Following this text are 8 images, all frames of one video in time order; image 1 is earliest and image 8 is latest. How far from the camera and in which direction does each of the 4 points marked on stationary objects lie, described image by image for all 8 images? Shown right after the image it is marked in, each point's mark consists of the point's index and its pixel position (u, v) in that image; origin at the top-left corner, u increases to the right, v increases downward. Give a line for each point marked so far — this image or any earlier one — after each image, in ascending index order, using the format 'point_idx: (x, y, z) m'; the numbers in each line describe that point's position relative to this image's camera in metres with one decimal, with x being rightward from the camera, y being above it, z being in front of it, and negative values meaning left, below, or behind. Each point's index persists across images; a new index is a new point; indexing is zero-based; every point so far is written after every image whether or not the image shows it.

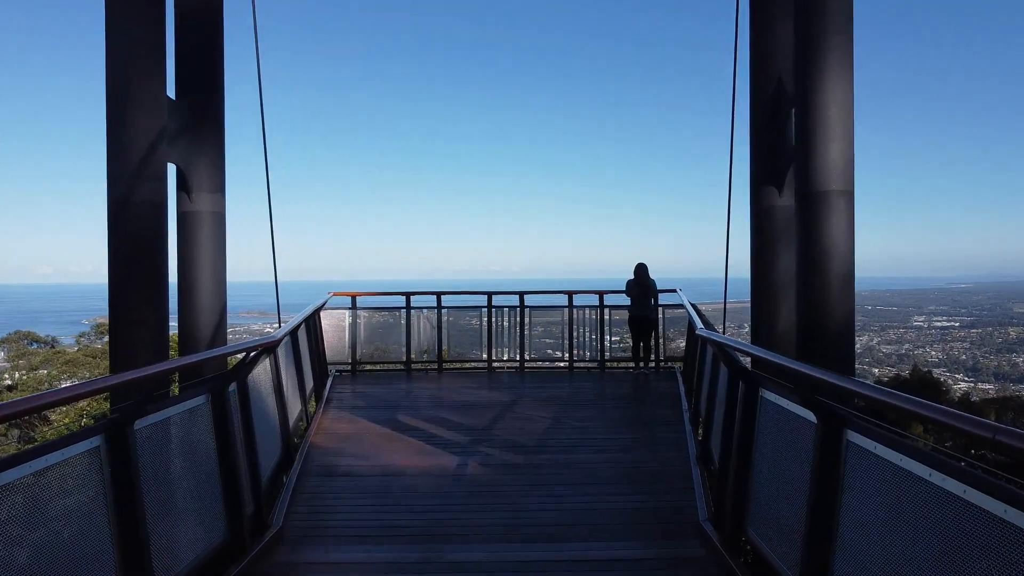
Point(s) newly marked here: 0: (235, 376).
0: (-1.5, -0.5, +3.2) m
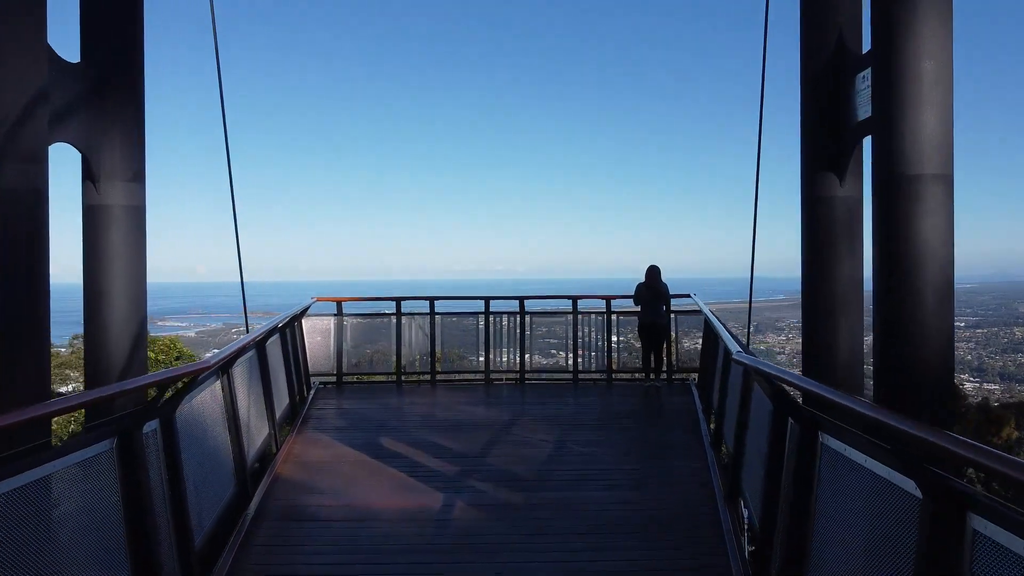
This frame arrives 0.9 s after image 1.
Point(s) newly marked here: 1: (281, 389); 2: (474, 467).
0: (-1.6, -0.5, +2.5) m
1: (-2.2, -1.0, +5.4) m
2: (-0.3, -1.4, +4.4) m
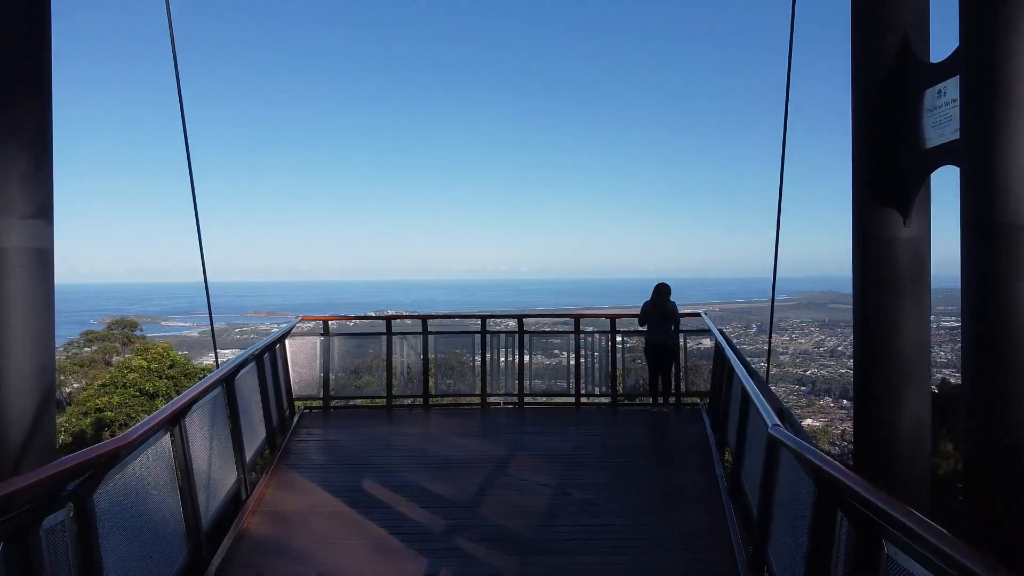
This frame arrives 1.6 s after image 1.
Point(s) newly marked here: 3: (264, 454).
0: (-1.6, -0.8, +2.1) m
1: (-2.2, -1.2, +4.9) m
2: (-0.3, -1.6, +3.9) m
3: (-2.2, -1.5, +5.1) m
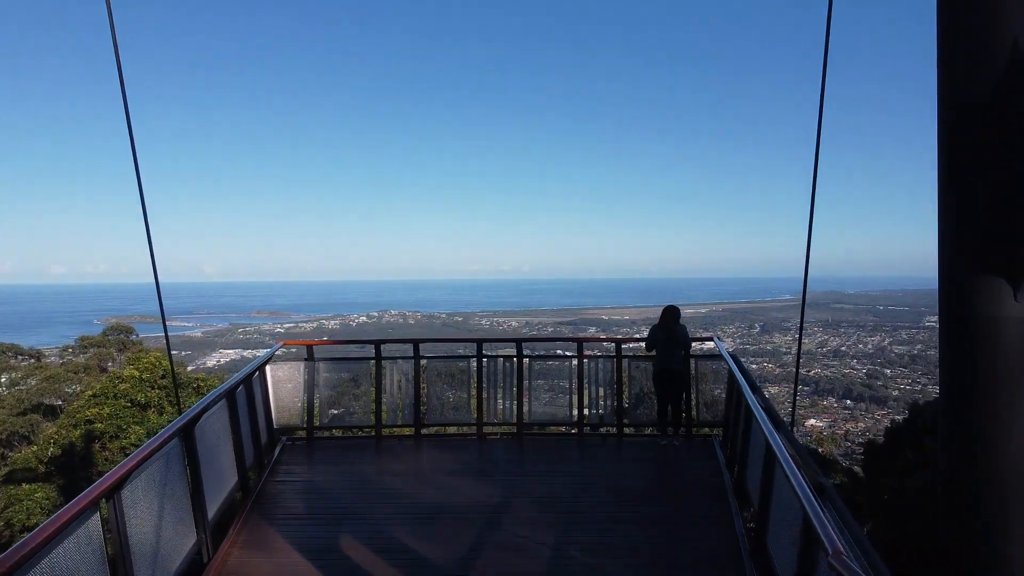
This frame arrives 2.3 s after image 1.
0: (-1.7, -1.0, +1.6) m
1: (-2.2, -1.4, +4.5) m
2: (-0.4, -1.8, +3.4) m
3: (-2.2, -1.7, +4.6) m
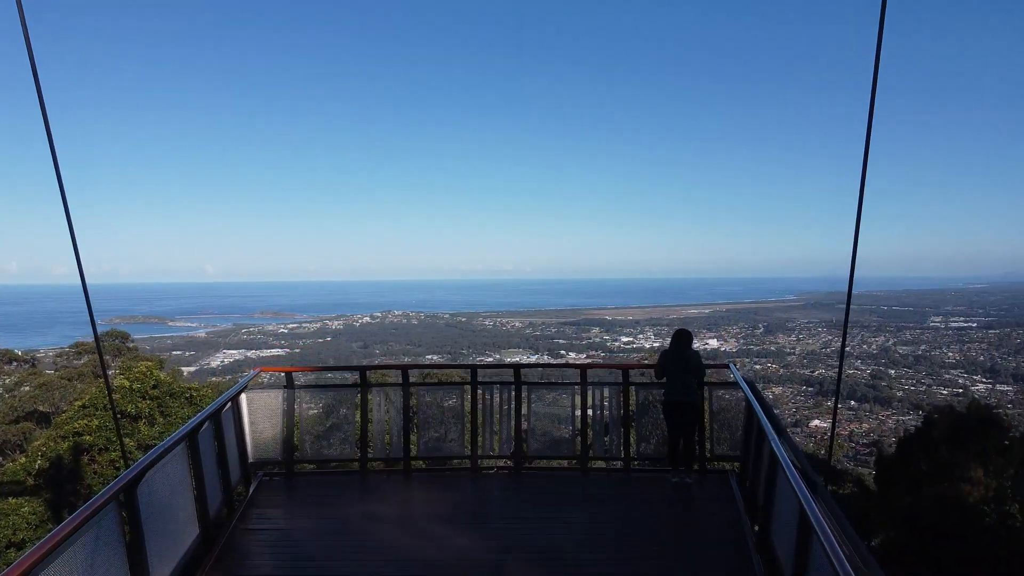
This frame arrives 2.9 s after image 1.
0: (-1.7, -1.2, +1.1) m
1: (-2.3, -1.6, +3.9) m
2: (-0.4, -2.1, +2.9) m
3: (-2.3, -1.9, +4.1) m
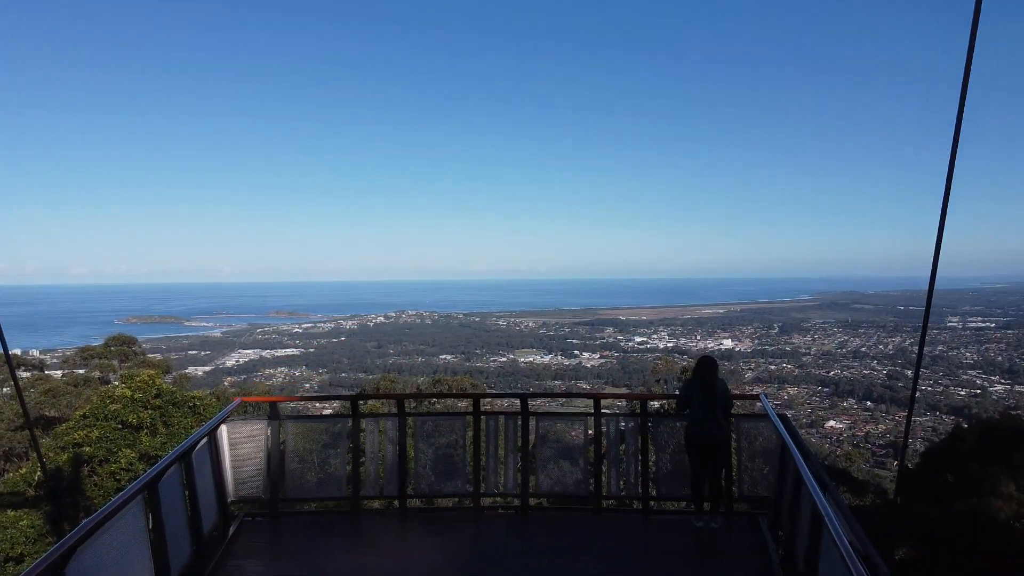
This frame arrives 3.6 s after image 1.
0: (-1.8, -1.4, +0.5) m
1: (-2.3, -1.9, +3.4) m
2: (-0.4, -2.3, +2.4) m
3: (-2.2, -2.1, +3.5) m
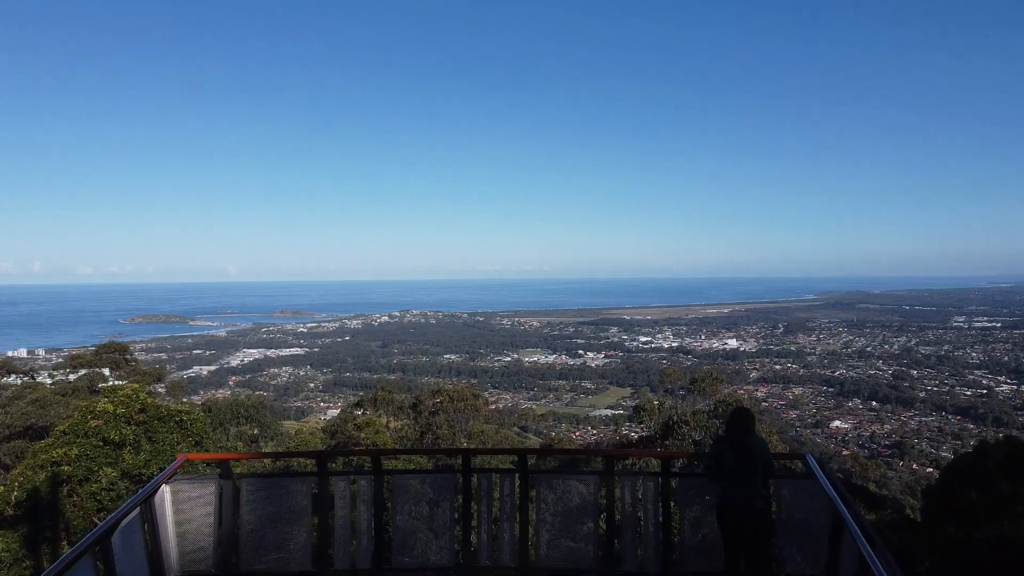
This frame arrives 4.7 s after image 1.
0: (-1.9, -1.7, 0.0) m
1: (-2.3, -2.1, +2.9) m
2: (-0.5, -2.5, +1.8) m
3: (-2.3, -2.4, +3.0) m
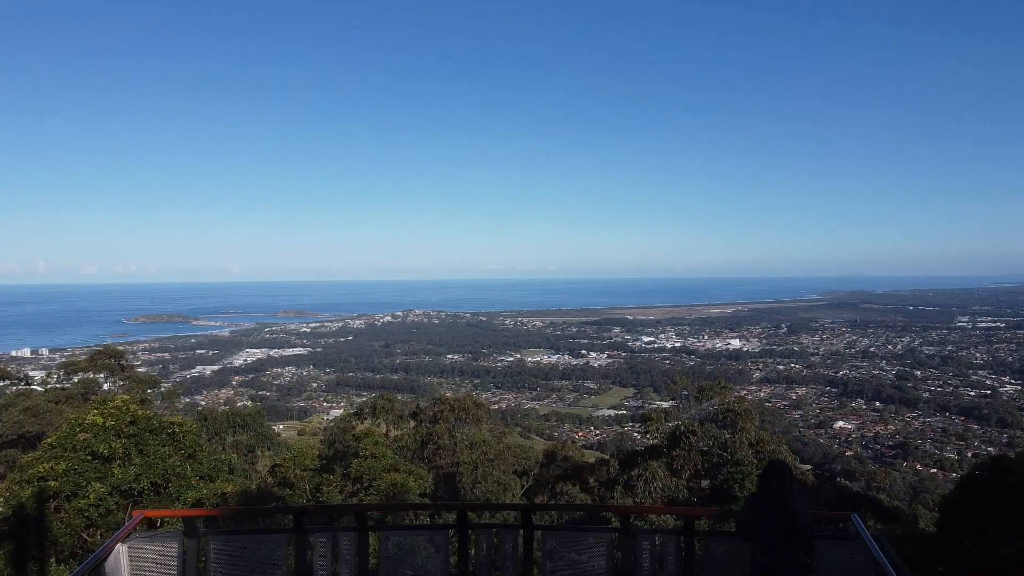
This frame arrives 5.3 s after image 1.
0: (-1.9, -1.8, -0.2) m
1: (-2.3, -2.2, +2.7) m
2: (-0.5, -2.6, +1.6) m
3: (-2.3, -2.5, +2.8) m
